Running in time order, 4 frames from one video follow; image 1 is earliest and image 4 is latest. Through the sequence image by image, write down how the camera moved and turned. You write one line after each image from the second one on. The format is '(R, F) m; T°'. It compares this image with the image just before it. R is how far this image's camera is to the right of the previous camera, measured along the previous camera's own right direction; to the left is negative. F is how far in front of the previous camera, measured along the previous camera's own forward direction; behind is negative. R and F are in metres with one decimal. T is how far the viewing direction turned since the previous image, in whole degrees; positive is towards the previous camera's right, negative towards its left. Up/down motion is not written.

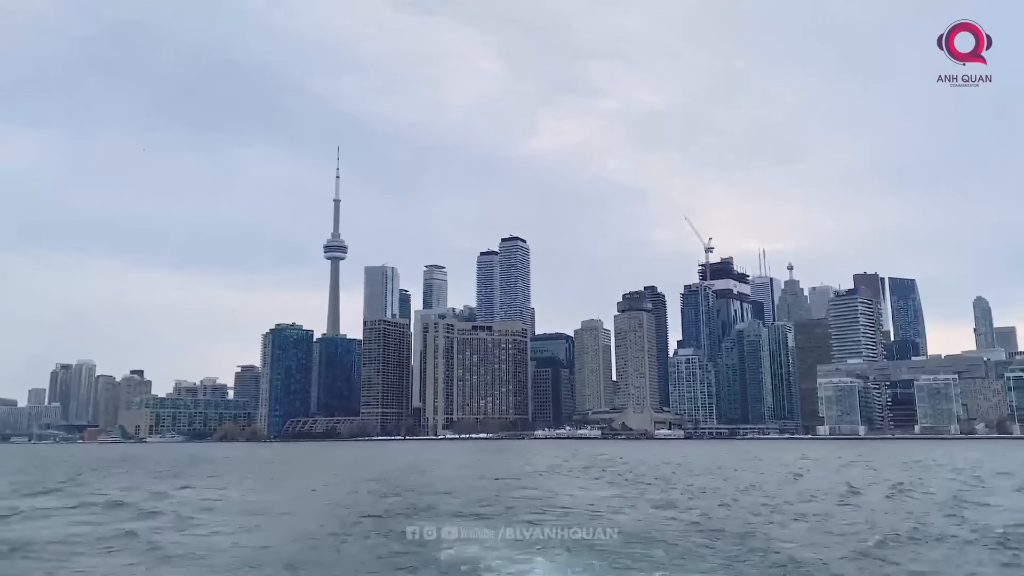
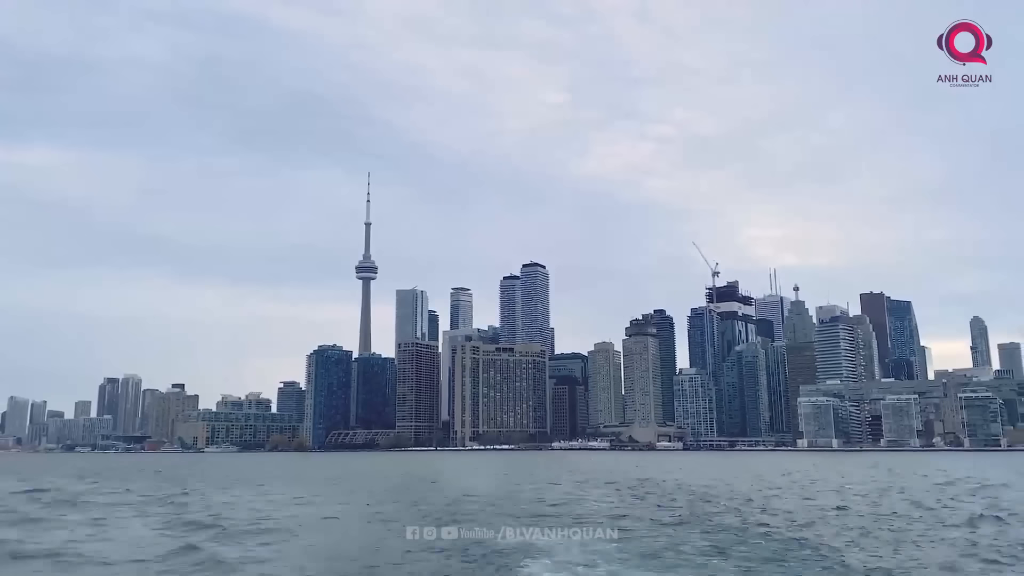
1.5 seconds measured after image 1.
(+0.4, -14.3) m; -2°
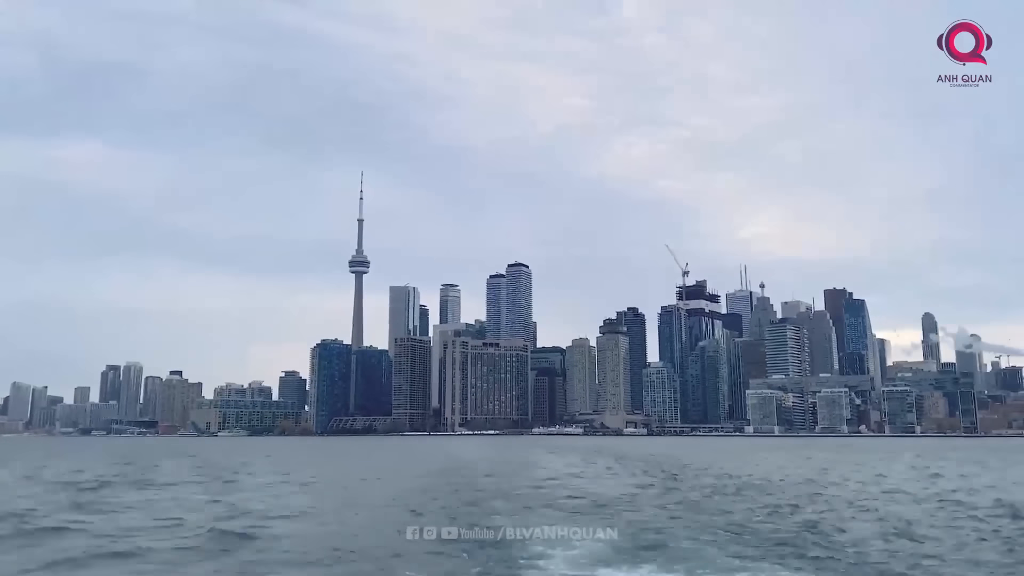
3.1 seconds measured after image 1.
(-0.3, -15.1) m; +1°
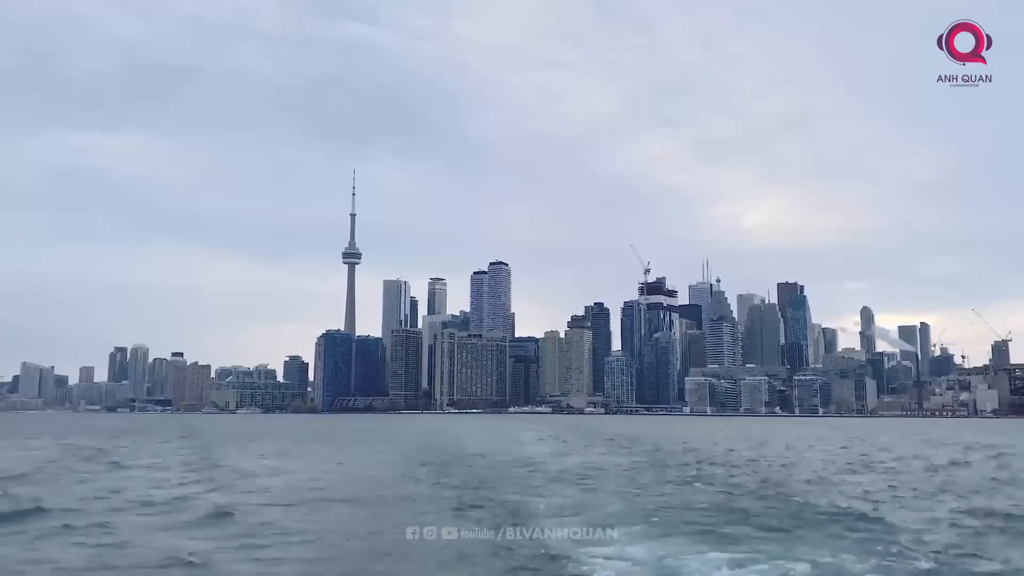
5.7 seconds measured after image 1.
(-0.2, -24.9) m; +1°
